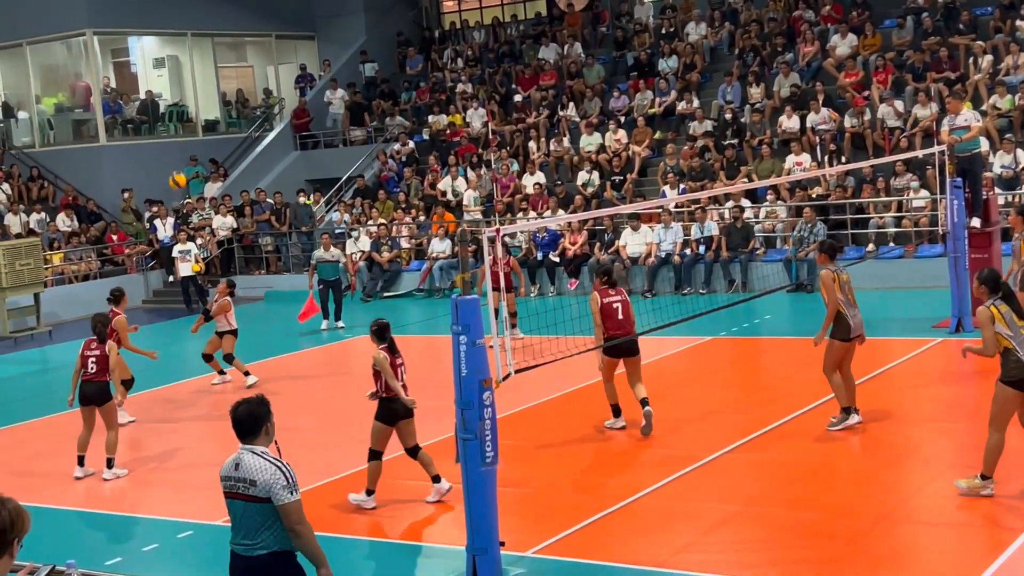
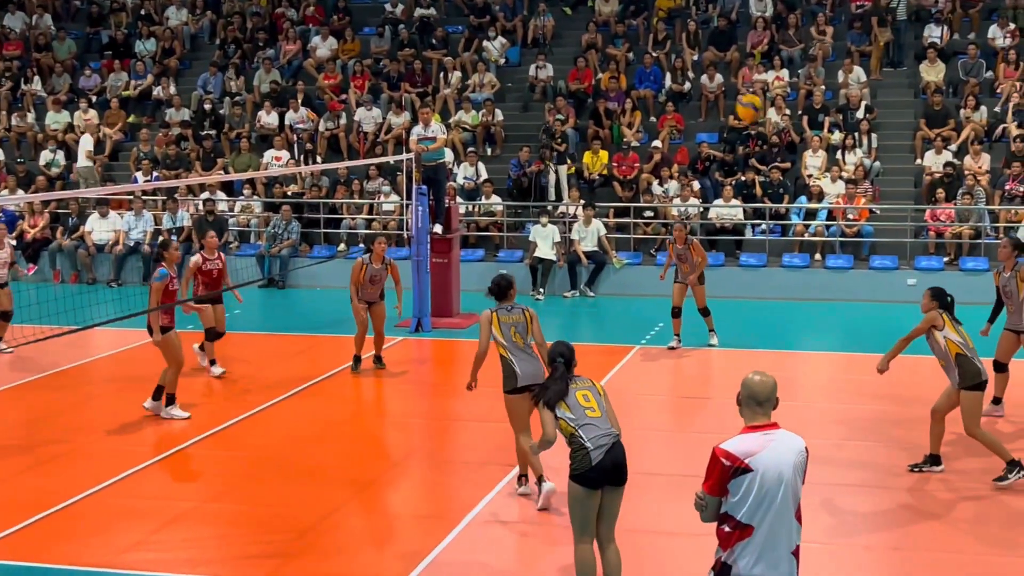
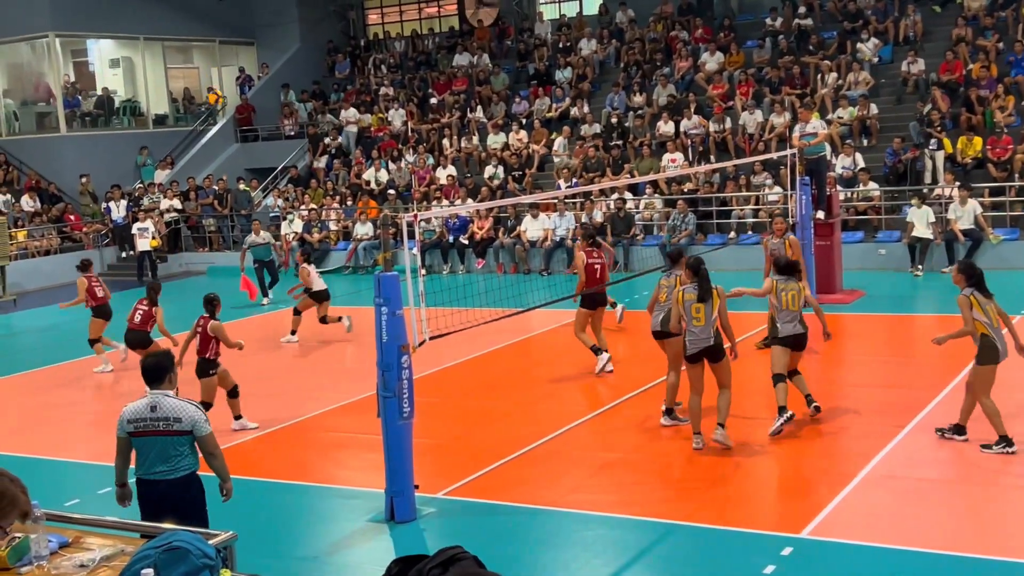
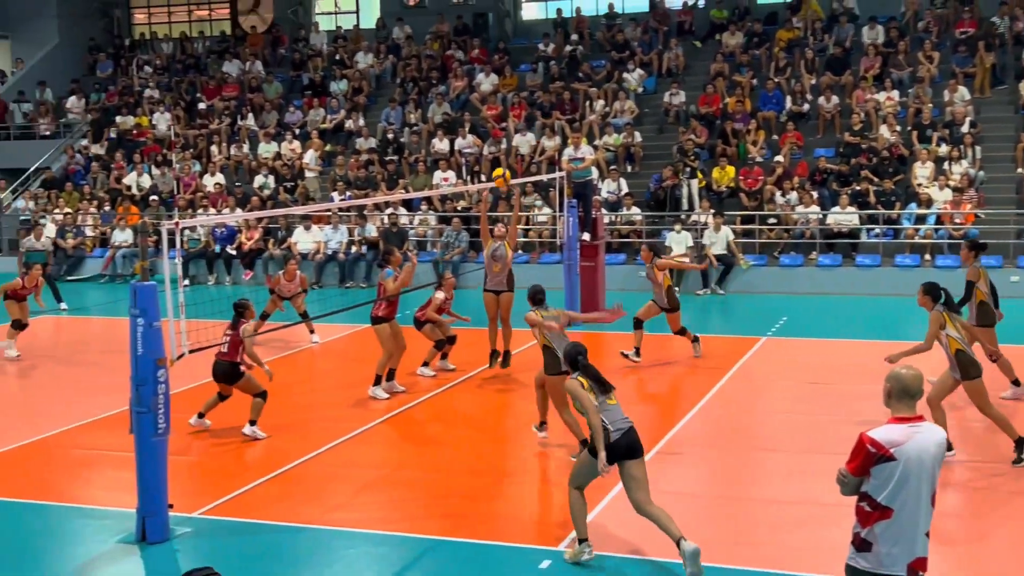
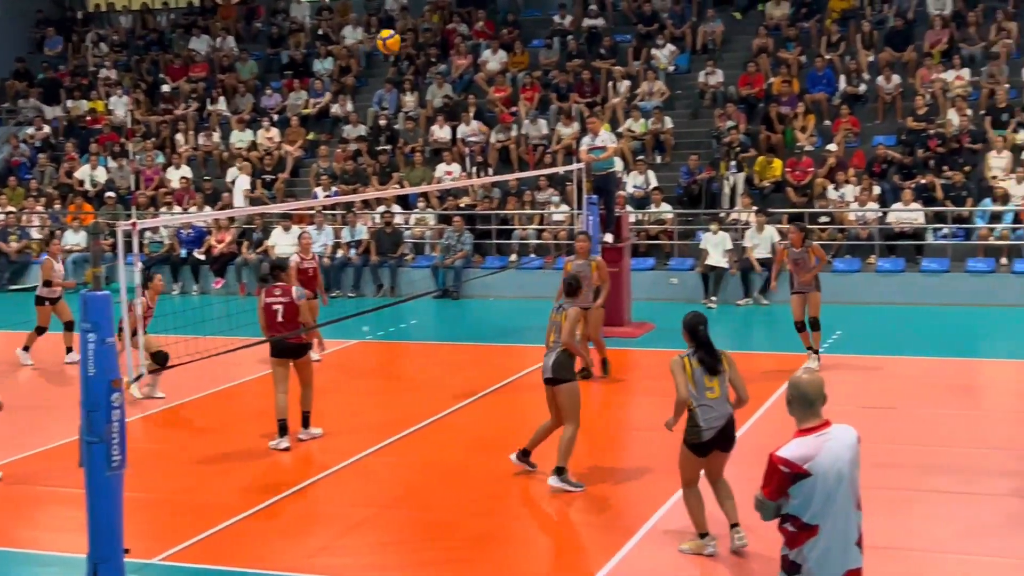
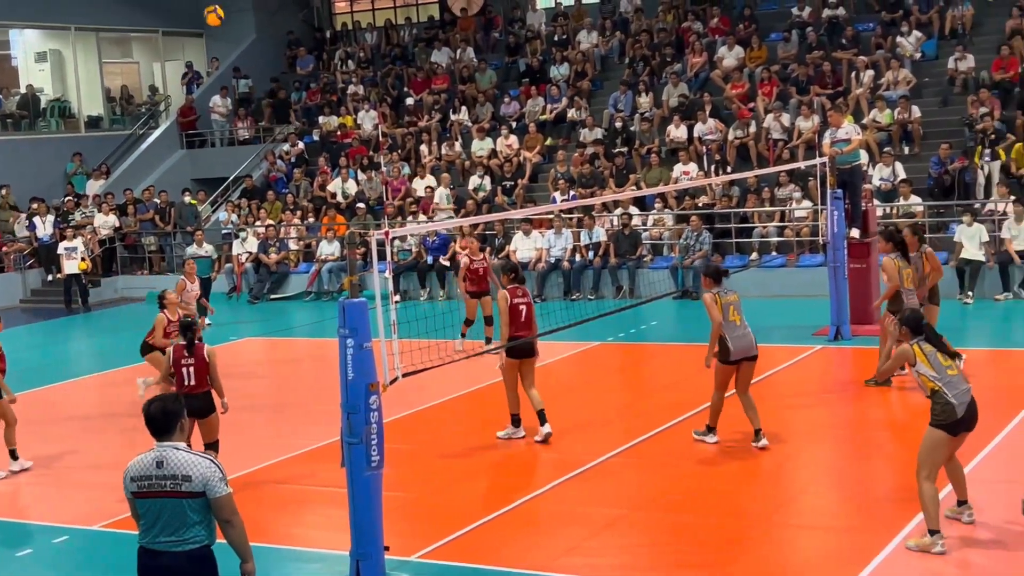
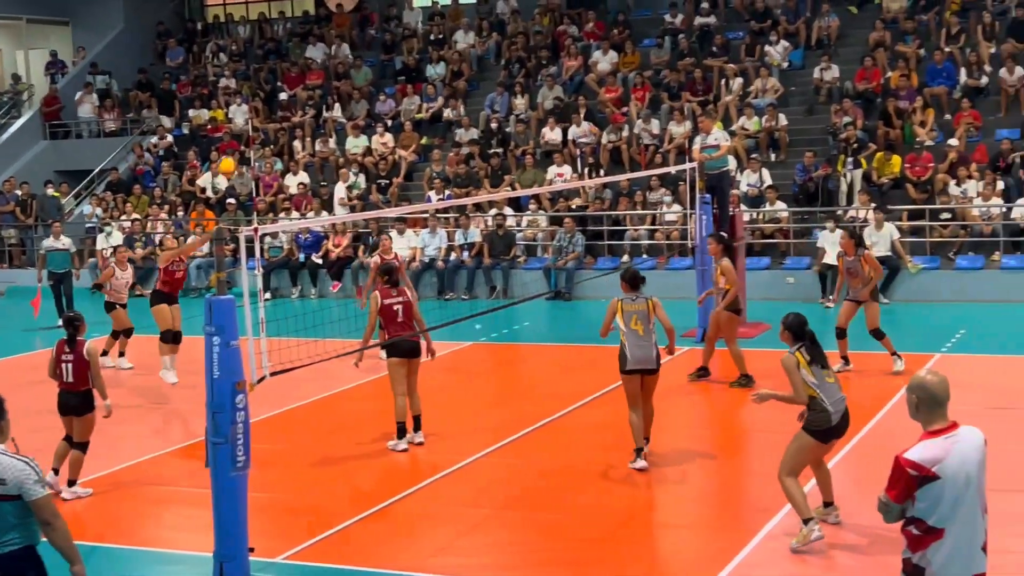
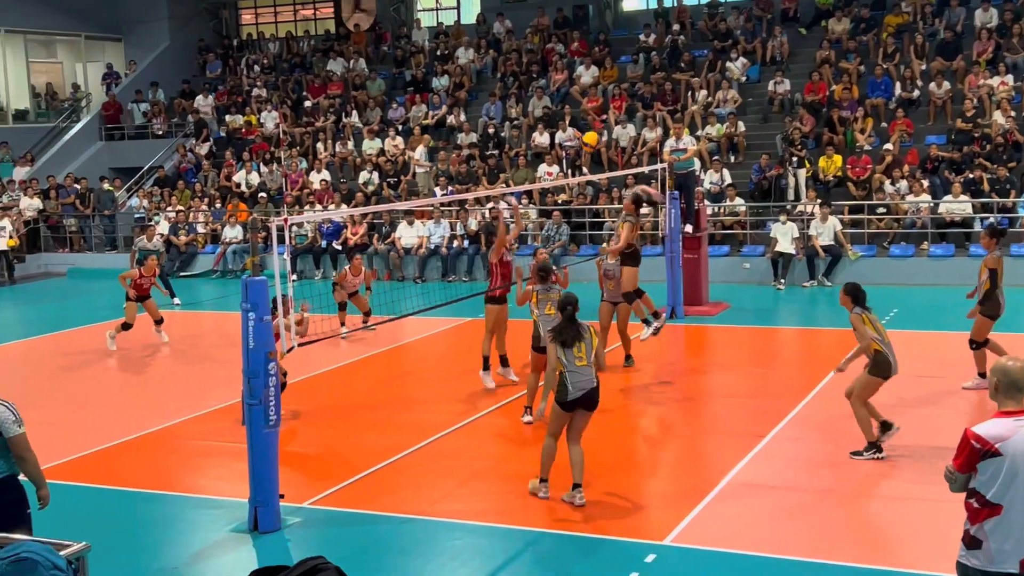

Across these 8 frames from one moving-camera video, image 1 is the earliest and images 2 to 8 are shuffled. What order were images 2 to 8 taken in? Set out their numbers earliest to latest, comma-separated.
6, 7, 5, 2, 4, 8, 3
